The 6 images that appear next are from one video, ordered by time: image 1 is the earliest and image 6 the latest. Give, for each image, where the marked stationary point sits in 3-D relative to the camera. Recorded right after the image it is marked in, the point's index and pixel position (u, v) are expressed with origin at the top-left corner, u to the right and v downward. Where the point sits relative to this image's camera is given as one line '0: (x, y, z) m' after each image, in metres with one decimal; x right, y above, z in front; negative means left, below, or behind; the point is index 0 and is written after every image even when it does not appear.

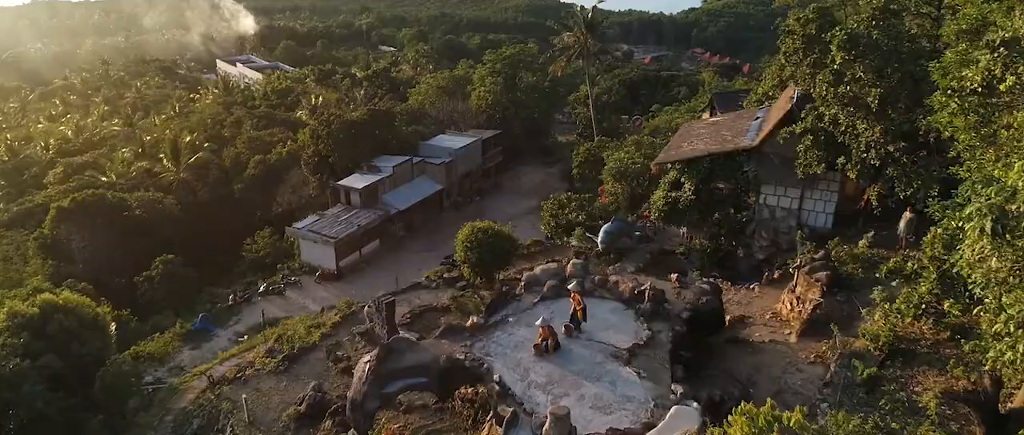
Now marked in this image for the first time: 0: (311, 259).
0: (-5.3, -1.1, +18.9) m
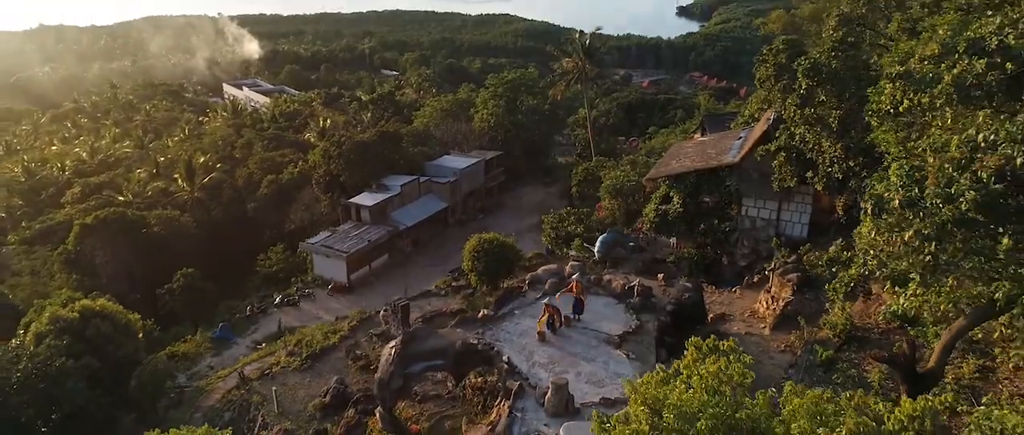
0: (-5.3, -1.5, +19.9) m
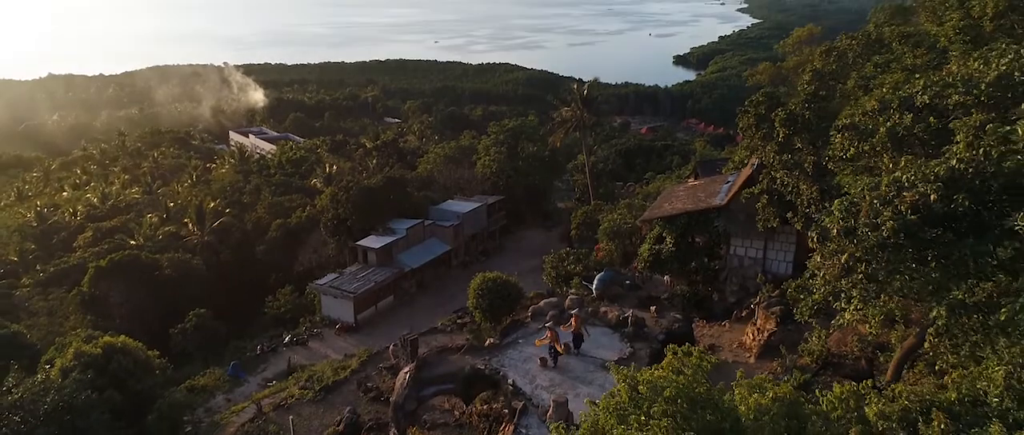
0: (-5.2, -2.8, +20.6) m
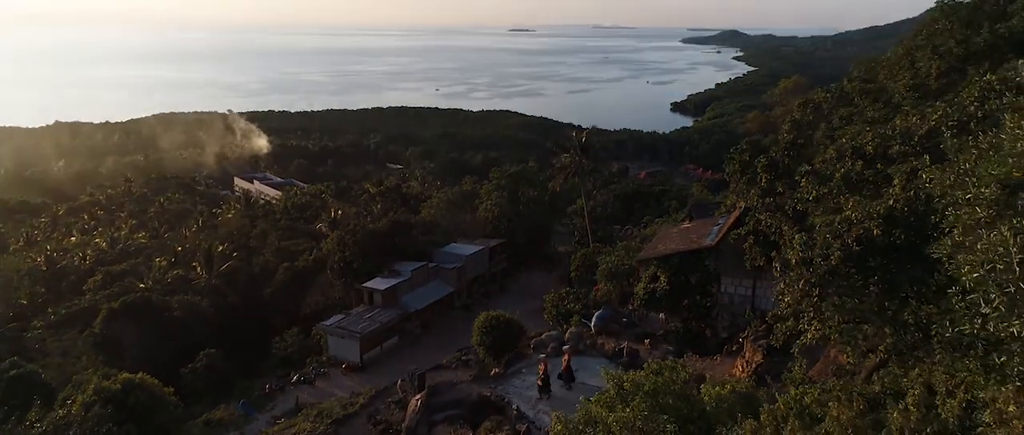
0: (-5.2, -4.0, +21.1) m
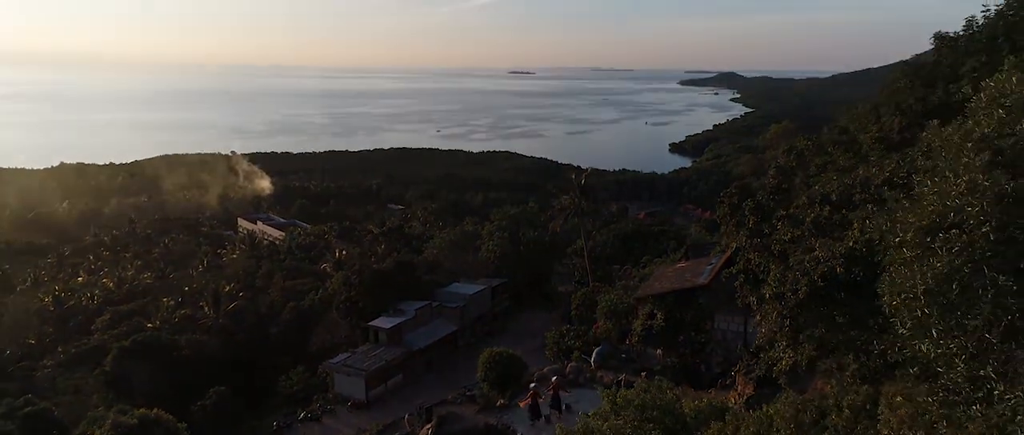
0: (-5.1, -5.2, +21.6) m
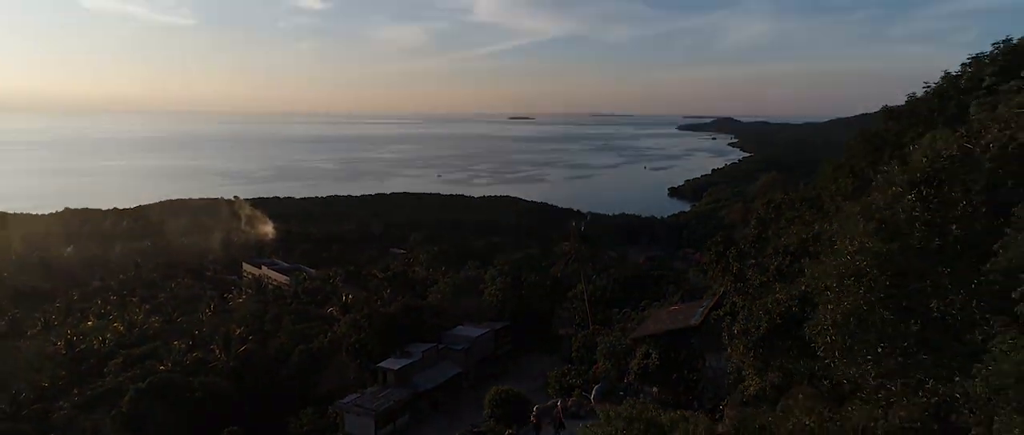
0: (-5.0, -6.7, +22.5) m
